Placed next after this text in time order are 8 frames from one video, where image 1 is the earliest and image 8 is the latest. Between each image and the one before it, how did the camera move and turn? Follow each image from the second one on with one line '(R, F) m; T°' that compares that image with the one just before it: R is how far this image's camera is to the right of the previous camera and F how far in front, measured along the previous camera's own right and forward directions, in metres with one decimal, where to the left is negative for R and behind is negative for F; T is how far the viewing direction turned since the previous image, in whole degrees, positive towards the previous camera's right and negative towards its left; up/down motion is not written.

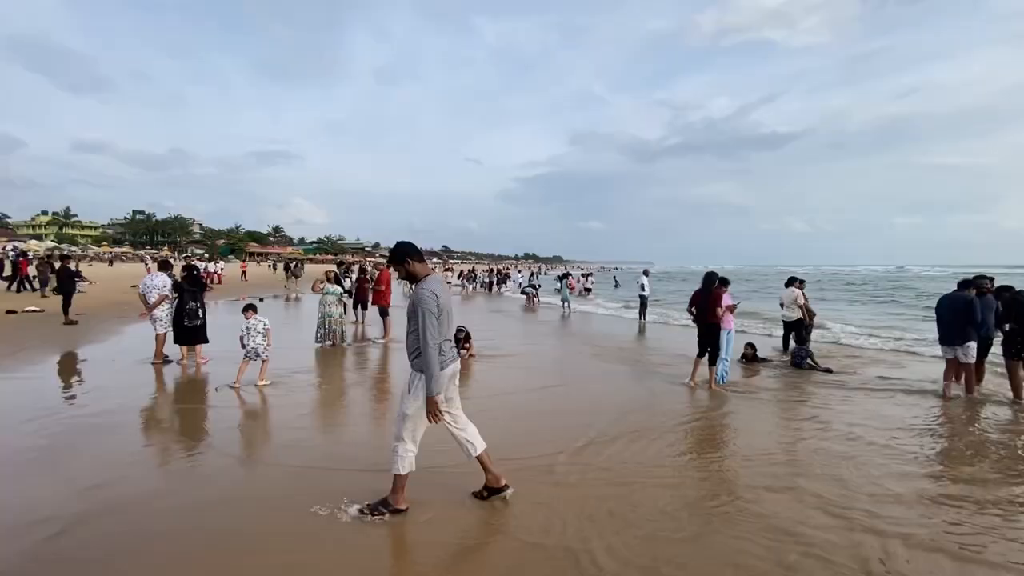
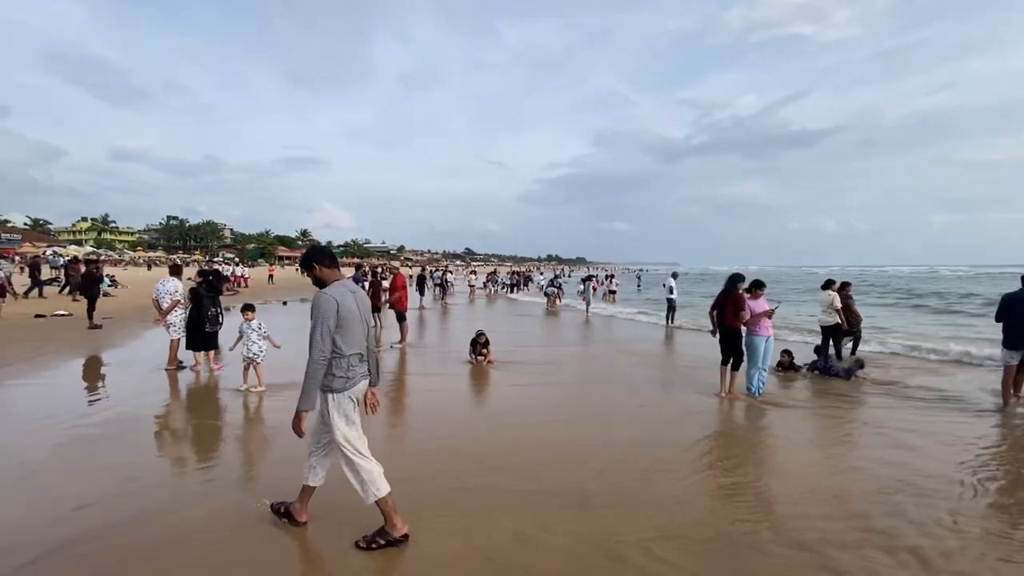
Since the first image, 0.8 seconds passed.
(+0.1, +0.3) m; -3°
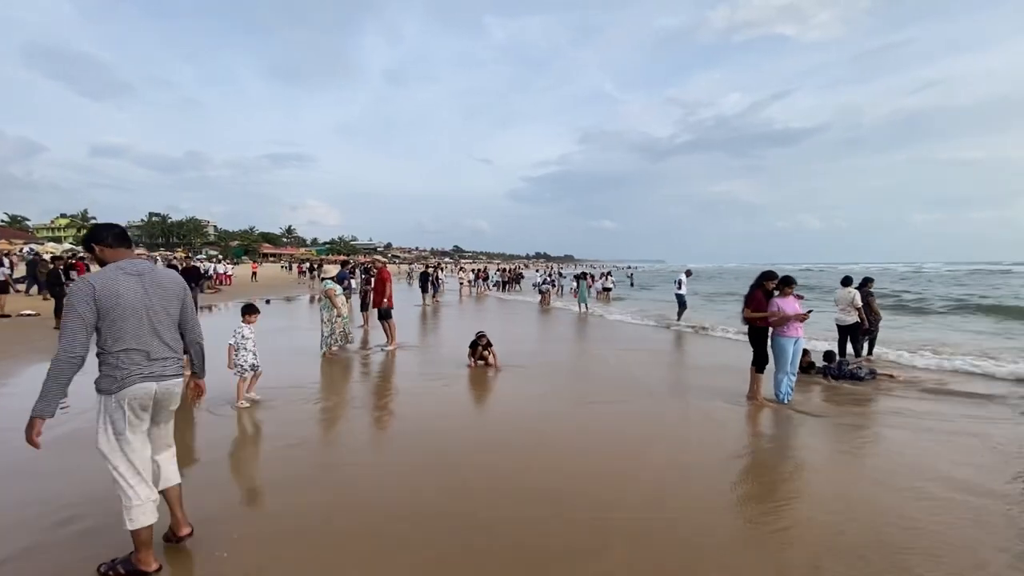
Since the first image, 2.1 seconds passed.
(-0.2, +0.6) m; +1°
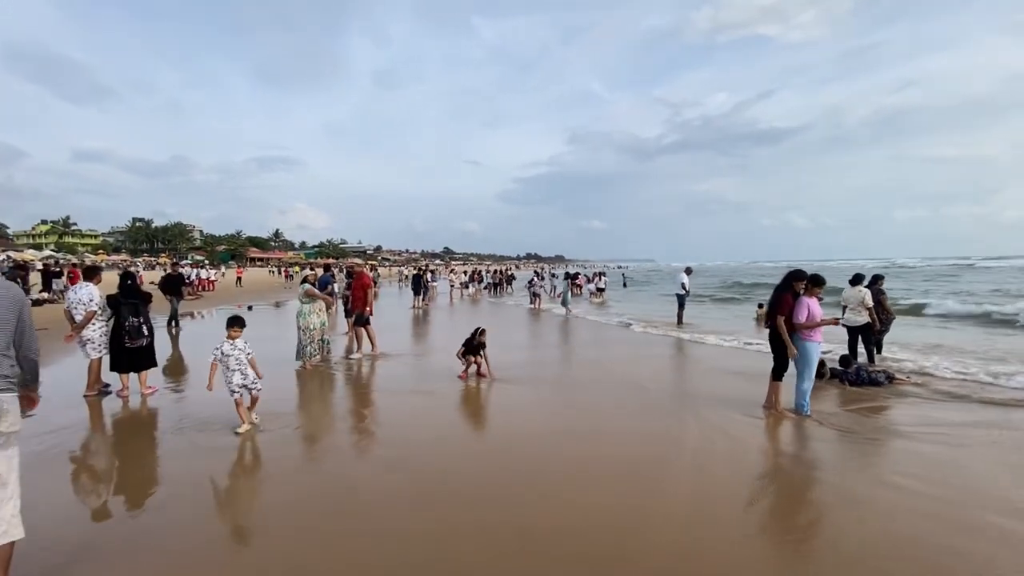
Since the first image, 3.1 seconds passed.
(0.0, +0.6) m; +1°
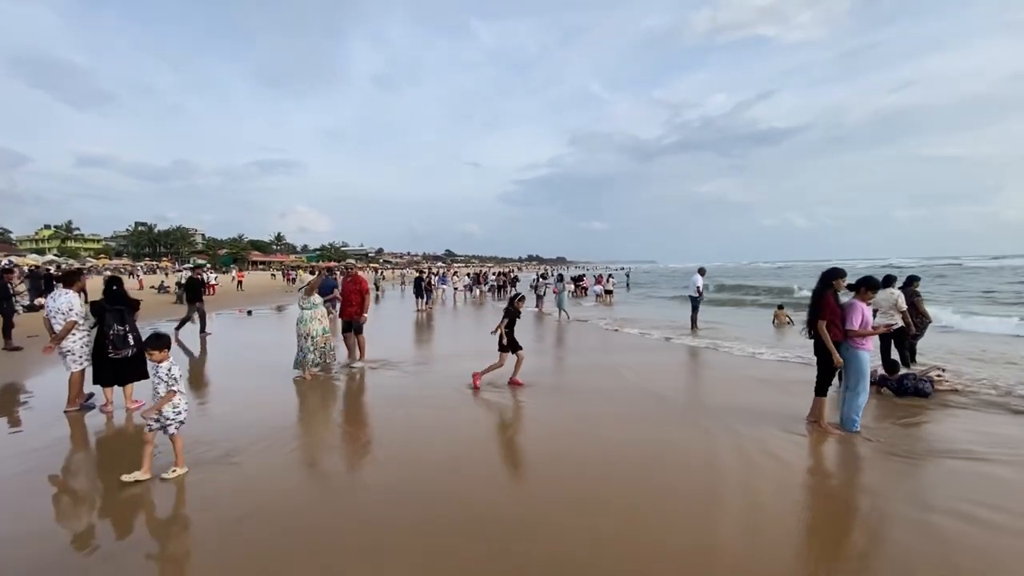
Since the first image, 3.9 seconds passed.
(-0.1, +0.4) m; 0°
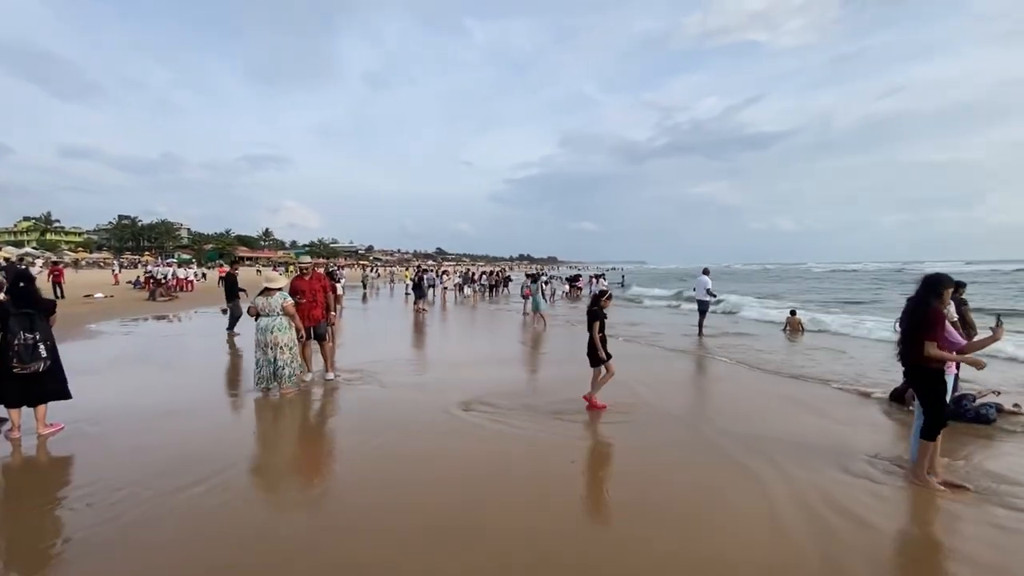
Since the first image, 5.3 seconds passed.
(-0.1, +0.9) m; +1°
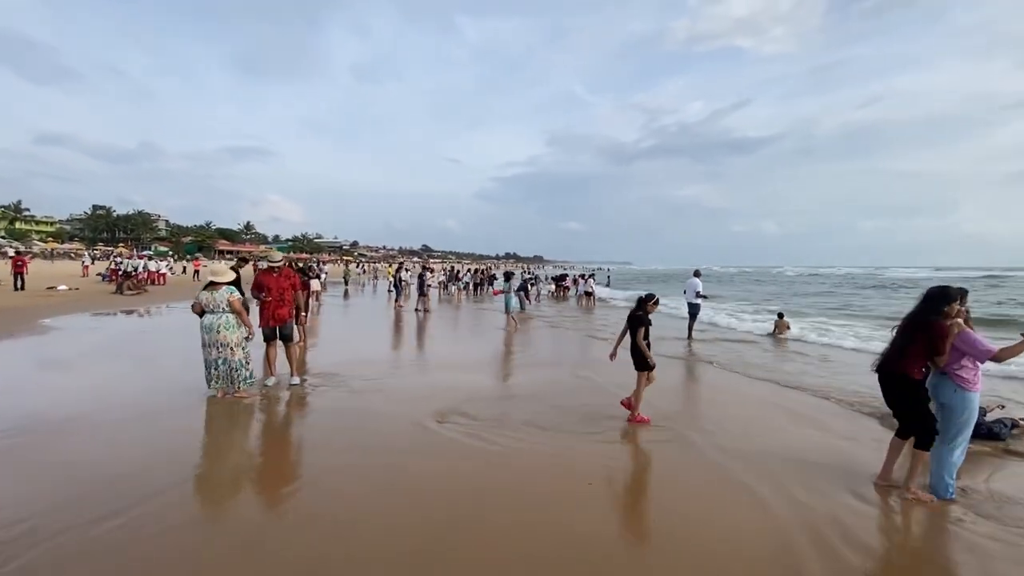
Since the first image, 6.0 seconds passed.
(0.0, +0.5) m; +2°
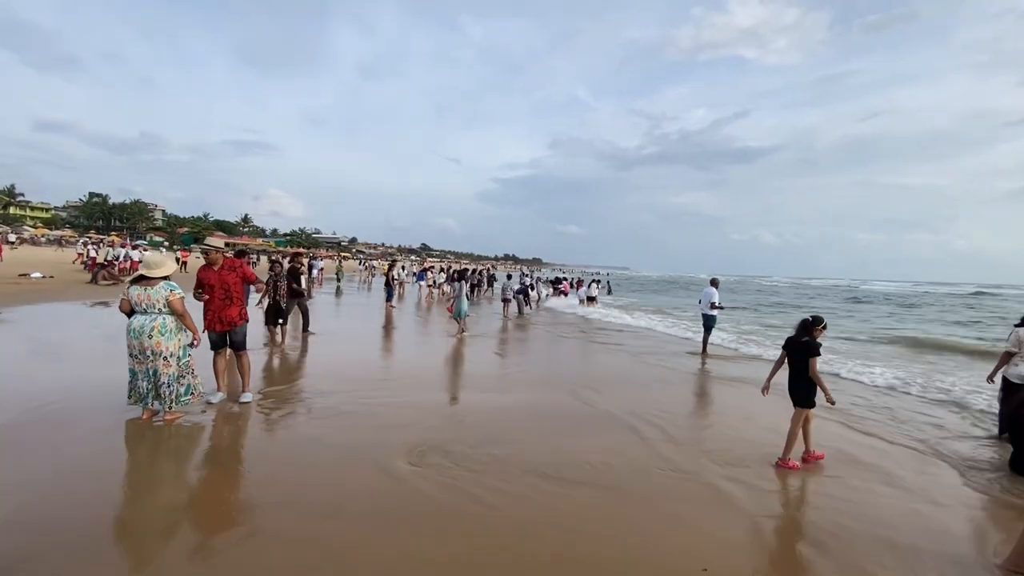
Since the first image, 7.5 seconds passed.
(0.0, +1.0) m; 0°
